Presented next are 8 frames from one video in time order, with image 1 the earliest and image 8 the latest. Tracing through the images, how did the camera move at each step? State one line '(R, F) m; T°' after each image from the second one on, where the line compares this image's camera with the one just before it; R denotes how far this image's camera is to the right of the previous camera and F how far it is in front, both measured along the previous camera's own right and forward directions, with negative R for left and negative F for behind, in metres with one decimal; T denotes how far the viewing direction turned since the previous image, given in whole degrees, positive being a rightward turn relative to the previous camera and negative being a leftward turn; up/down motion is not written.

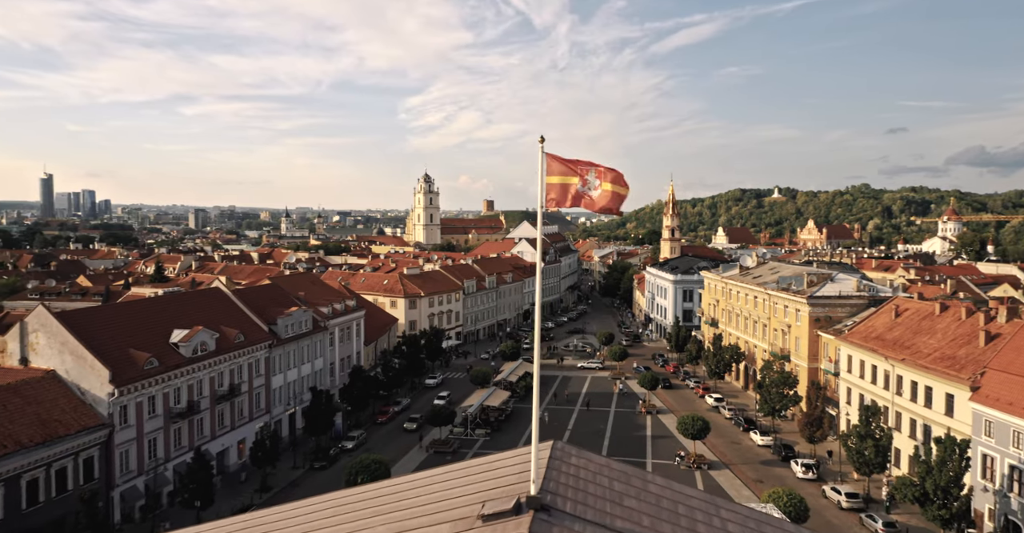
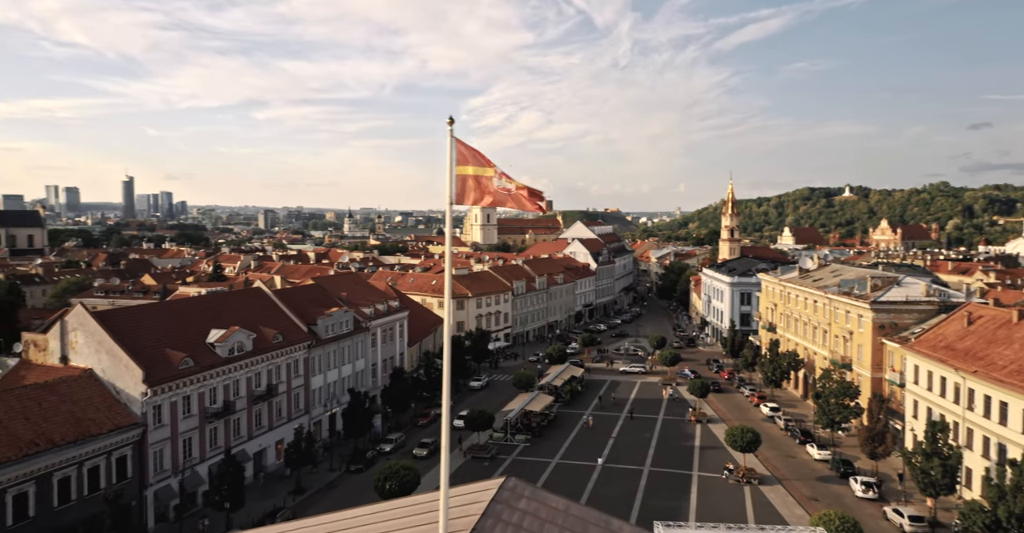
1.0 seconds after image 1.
(+1.0, +1.2) m; -5°
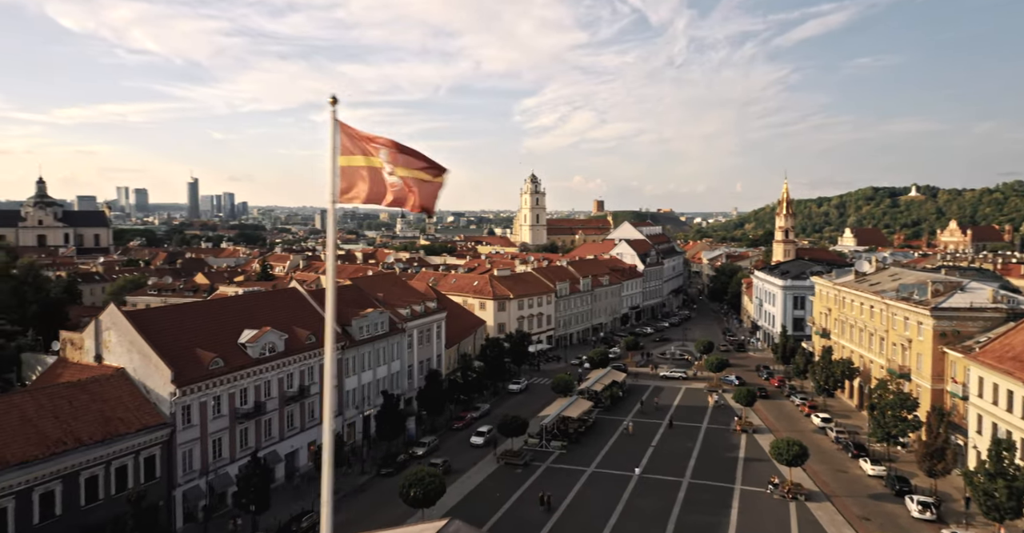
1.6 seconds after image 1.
(+0.8, +1.0) m; -4°
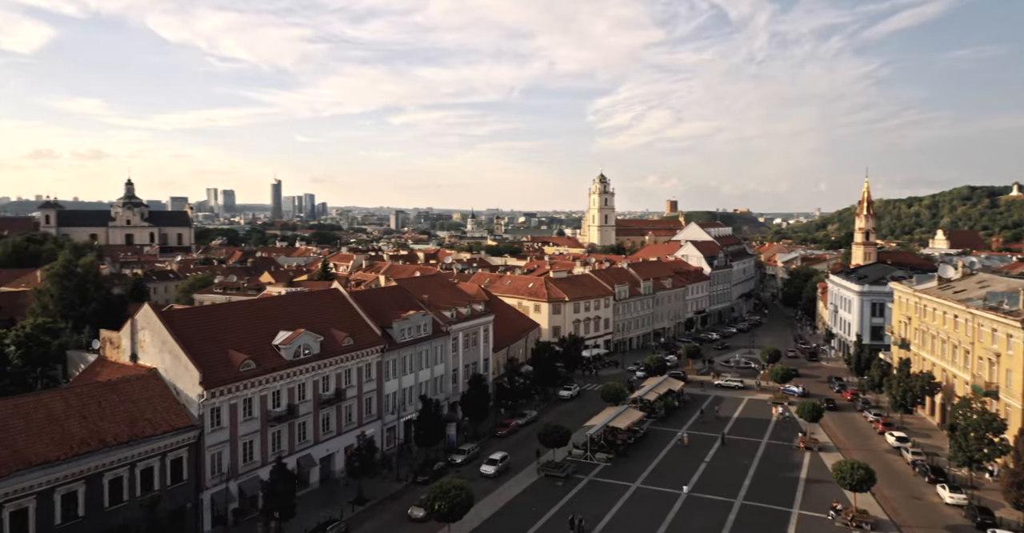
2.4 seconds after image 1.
(+1.4, +1.6) m; -6°
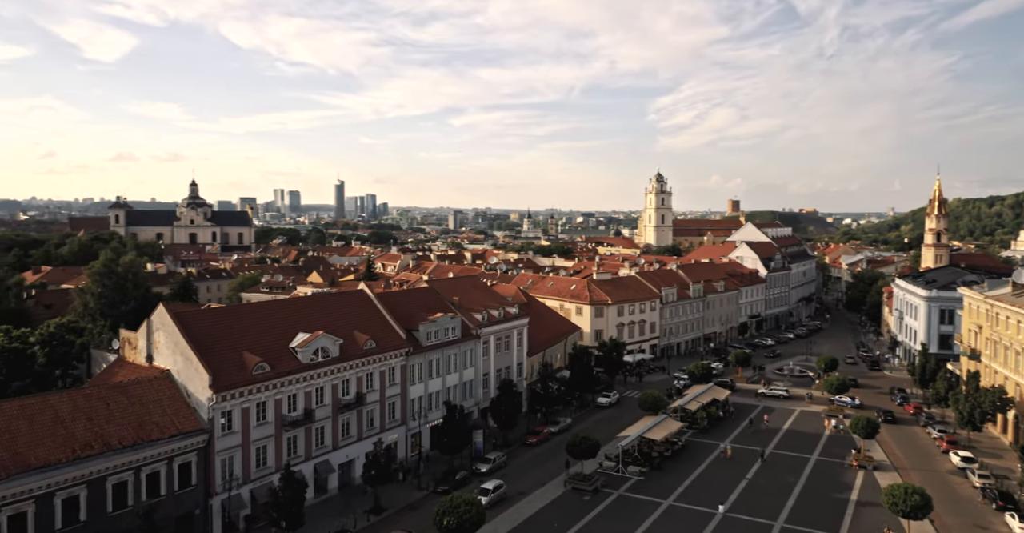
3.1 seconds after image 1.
(+1.5, +1.6) m; -5°
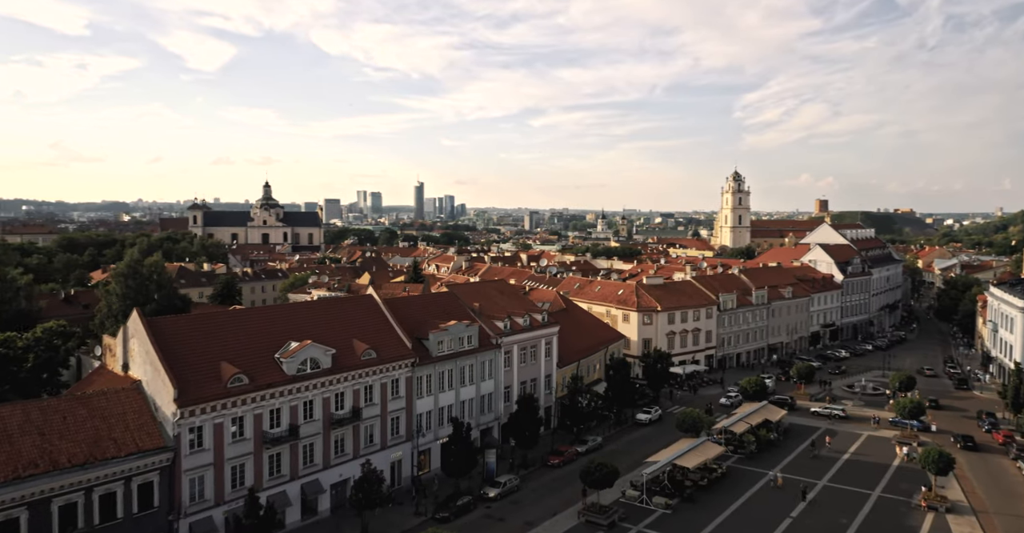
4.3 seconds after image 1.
(+3.0, +3.2) m; -6°
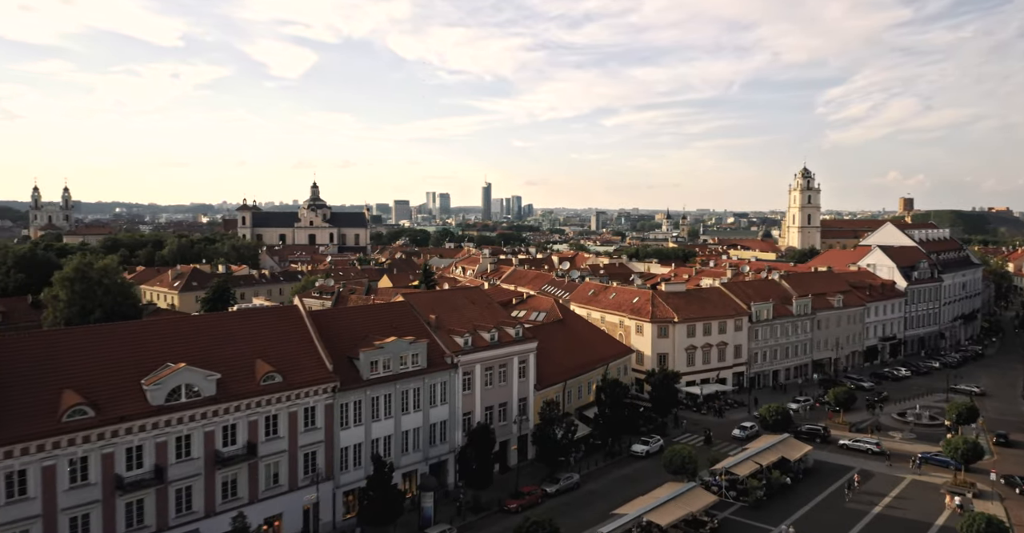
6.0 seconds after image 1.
(+5.6, +5.8) m; -6°
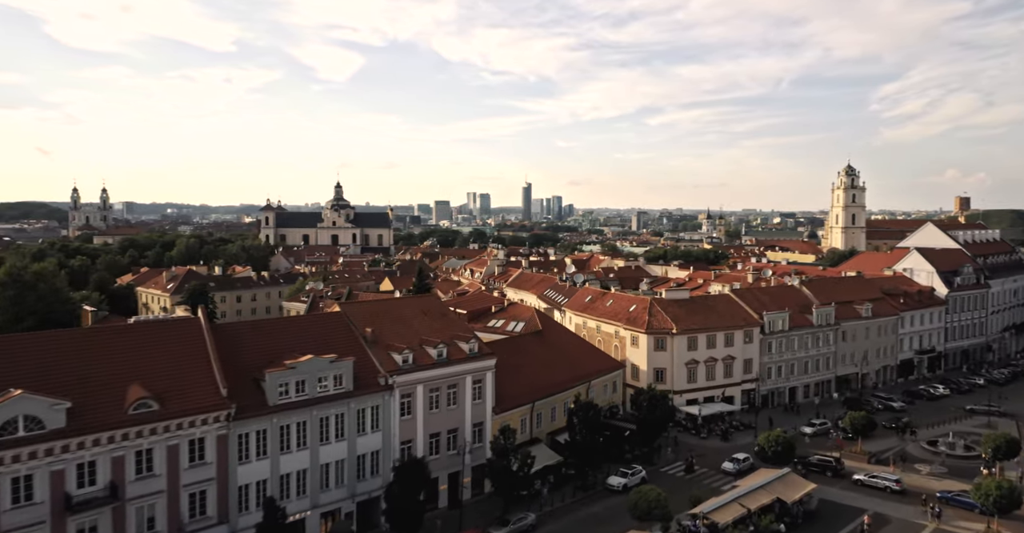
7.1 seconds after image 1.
(+4.4, +4.7) m; -3°
